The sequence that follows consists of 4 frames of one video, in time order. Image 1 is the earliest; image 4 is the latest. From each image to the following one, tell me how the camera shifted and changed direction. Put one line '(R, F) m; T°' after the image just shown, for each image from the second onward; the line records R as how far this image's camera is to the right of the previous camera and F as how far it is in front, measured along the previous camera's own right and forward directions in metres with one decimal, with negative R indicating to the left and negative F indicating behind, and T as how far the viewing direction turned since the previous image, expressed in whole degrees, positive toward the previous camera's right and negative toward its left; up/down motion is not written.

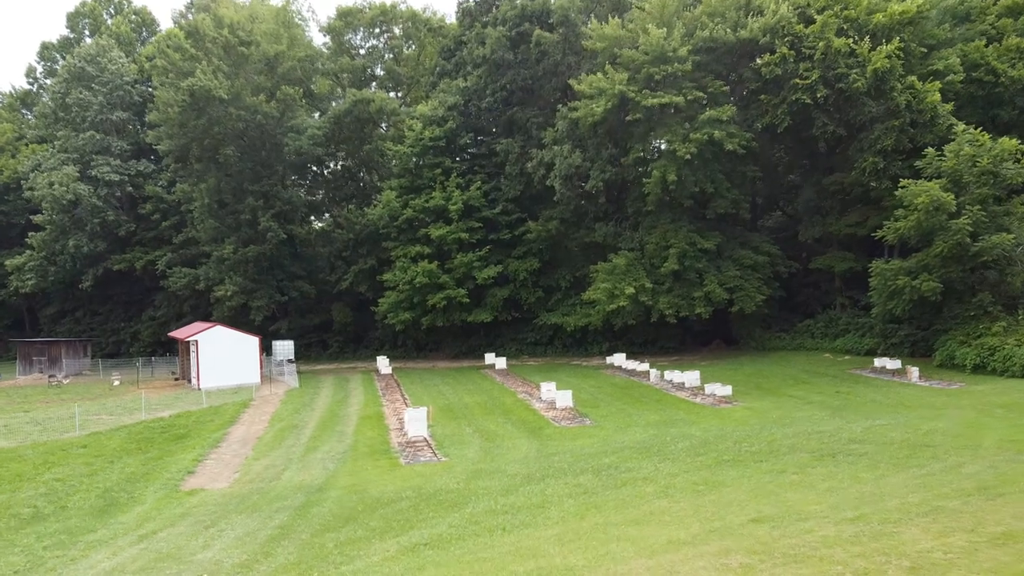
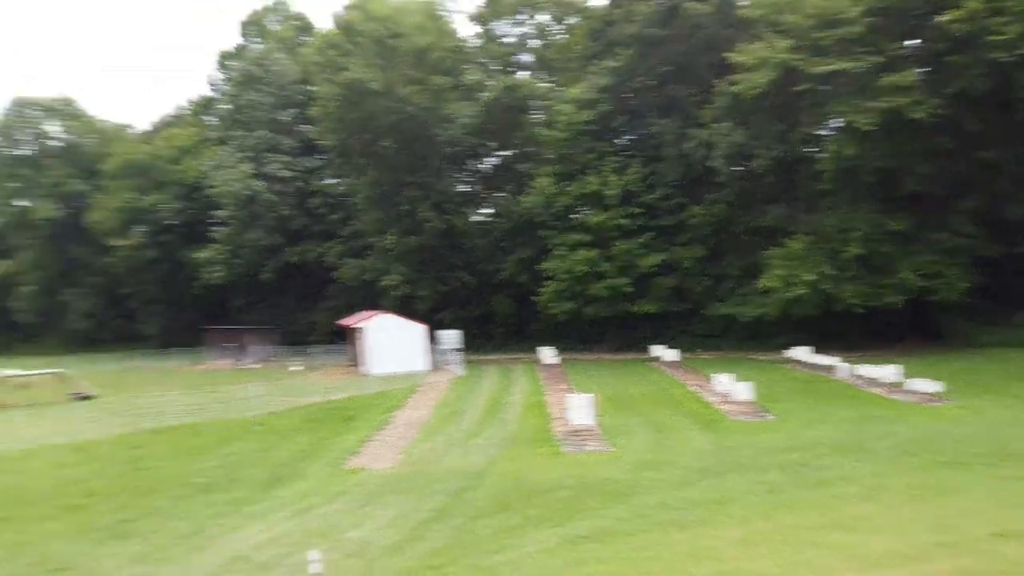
(-0.8, +0.9) m; -11°
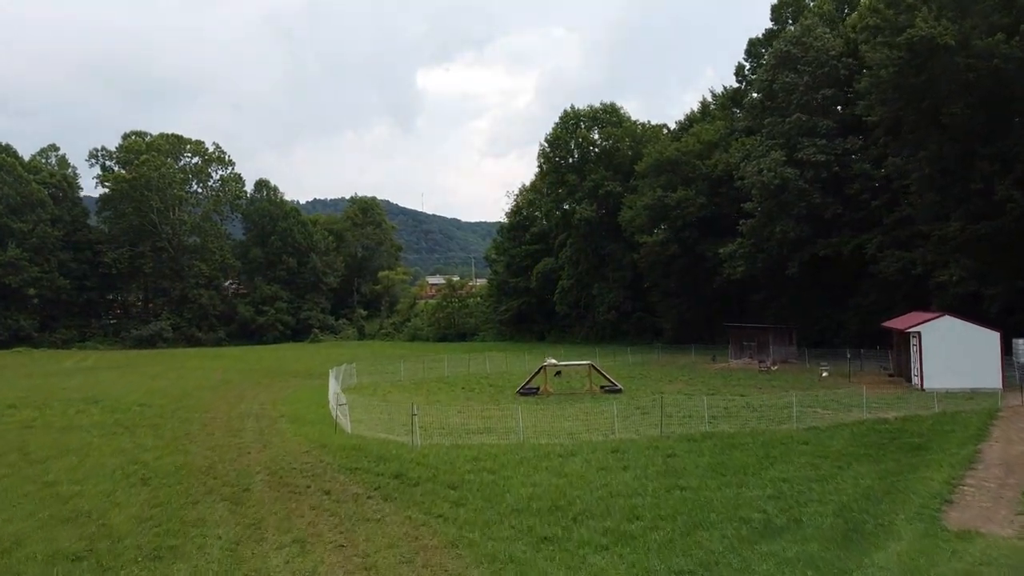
(+0.1, +4.2) m; -9°
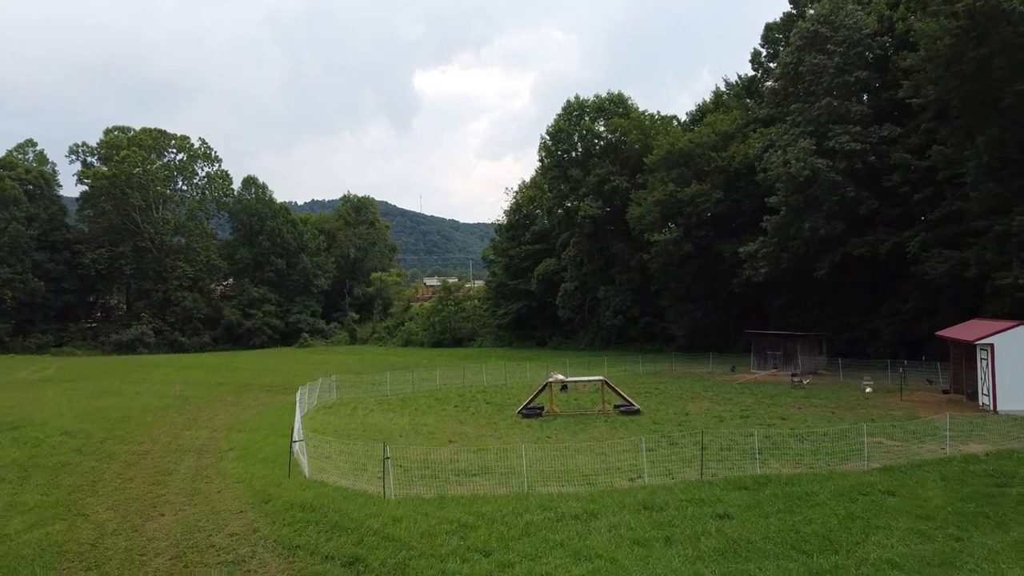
(-0.1, +5.7) m; 0°
